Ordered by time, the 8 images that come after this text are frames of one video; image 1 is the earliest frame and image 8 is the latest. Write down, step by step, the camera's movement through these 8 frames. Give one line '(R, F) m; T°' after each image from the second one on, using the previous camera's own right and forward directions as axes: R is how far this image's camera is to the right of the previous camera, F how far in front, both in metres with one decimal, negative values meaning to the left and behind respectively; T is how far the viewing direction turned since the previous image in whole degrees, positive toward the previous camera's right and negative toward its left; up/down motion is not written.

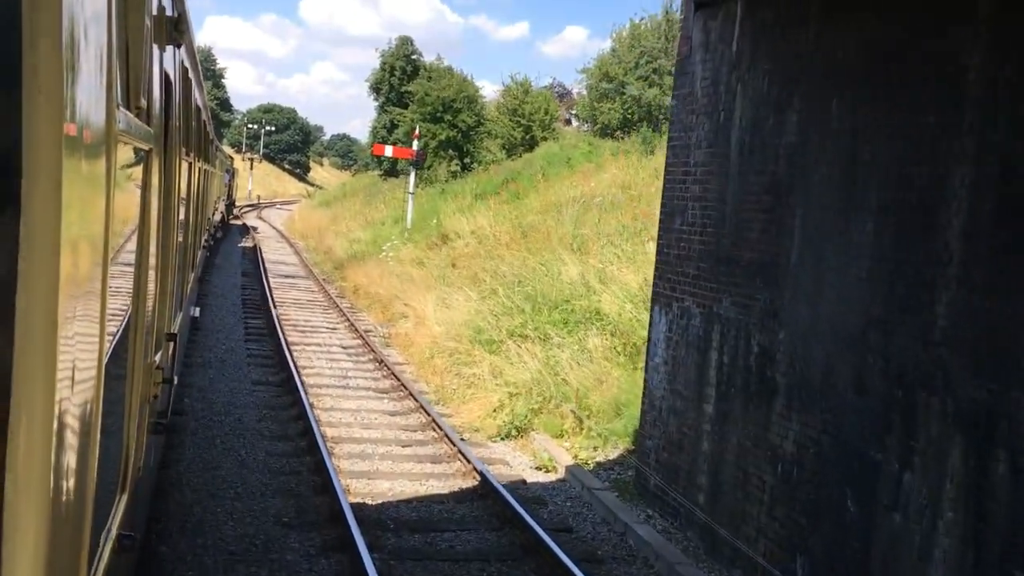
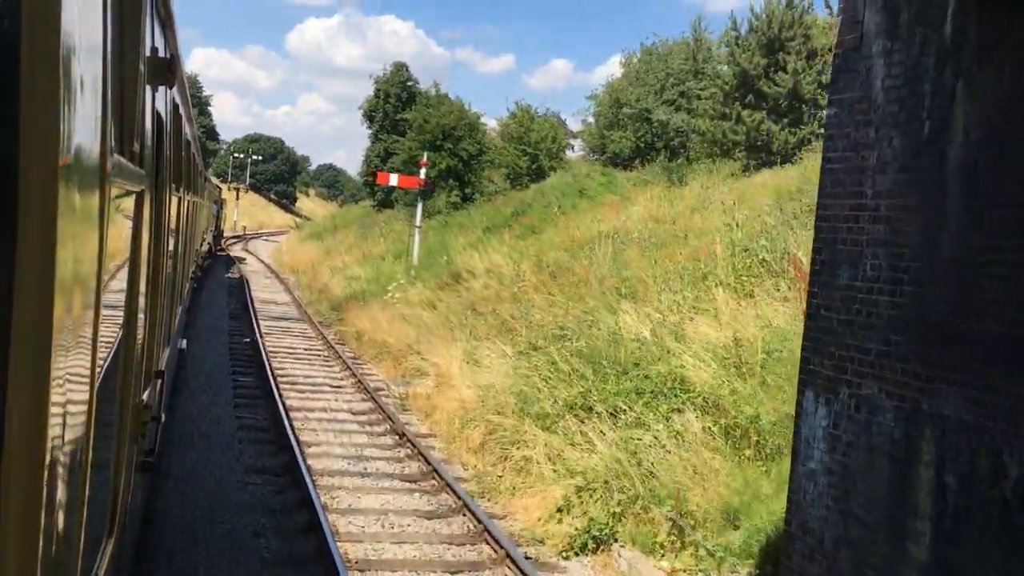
(-0.6, +2.0) m; +1°
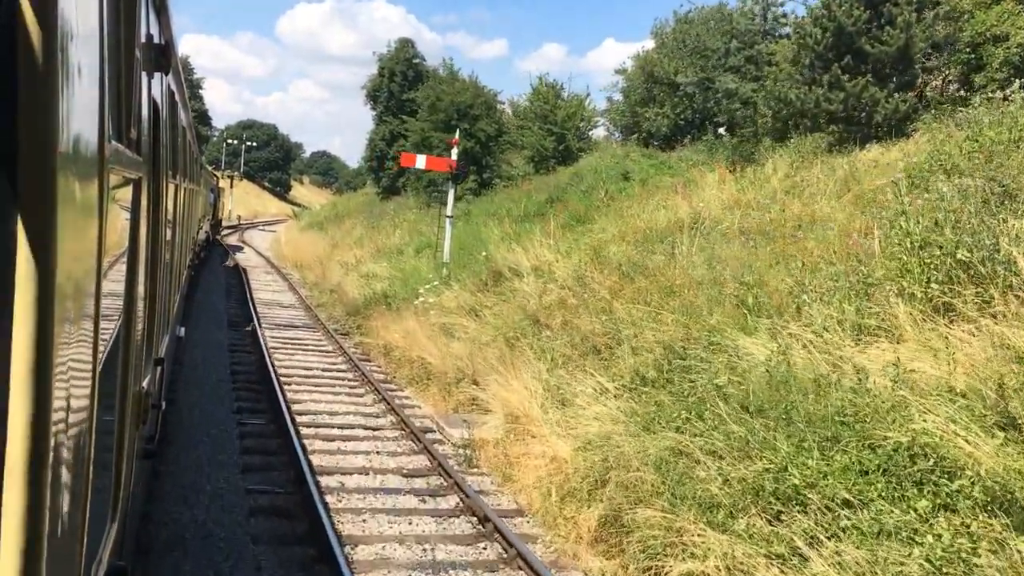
(-0.9, +2.7) m; 0°
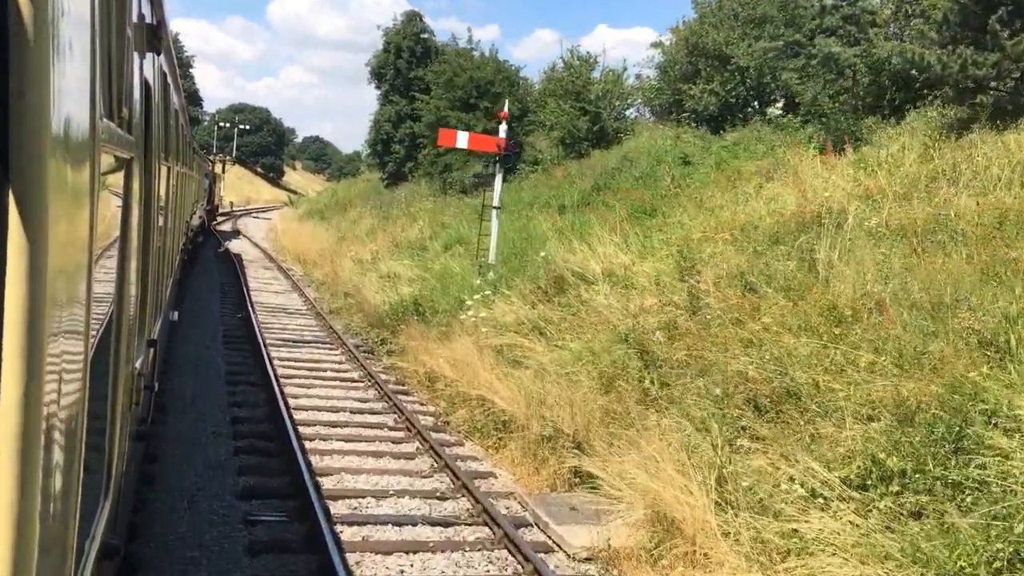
(-0.9, +2.9) m; 0°
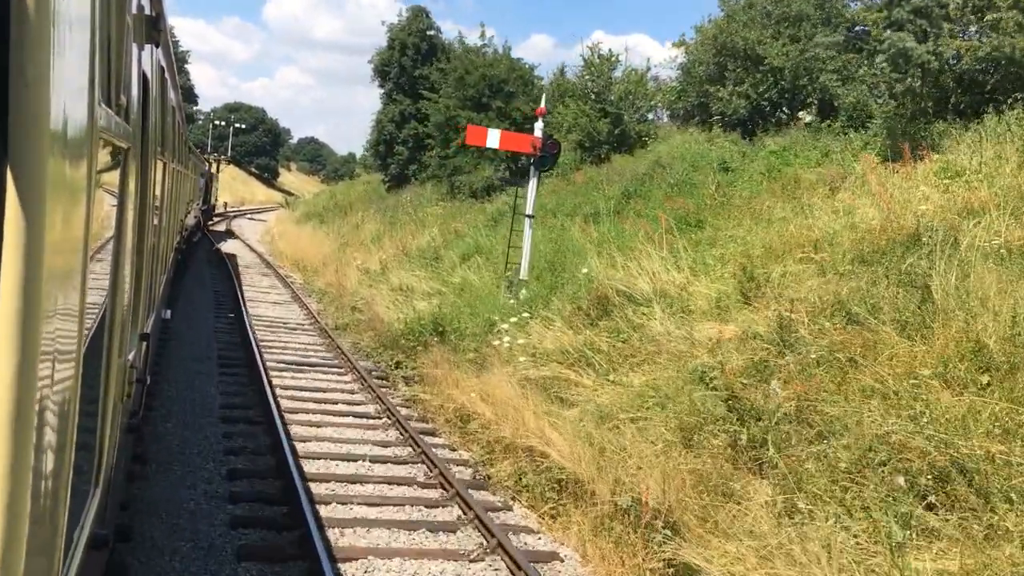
(-0.5, +1.5) m; 0°
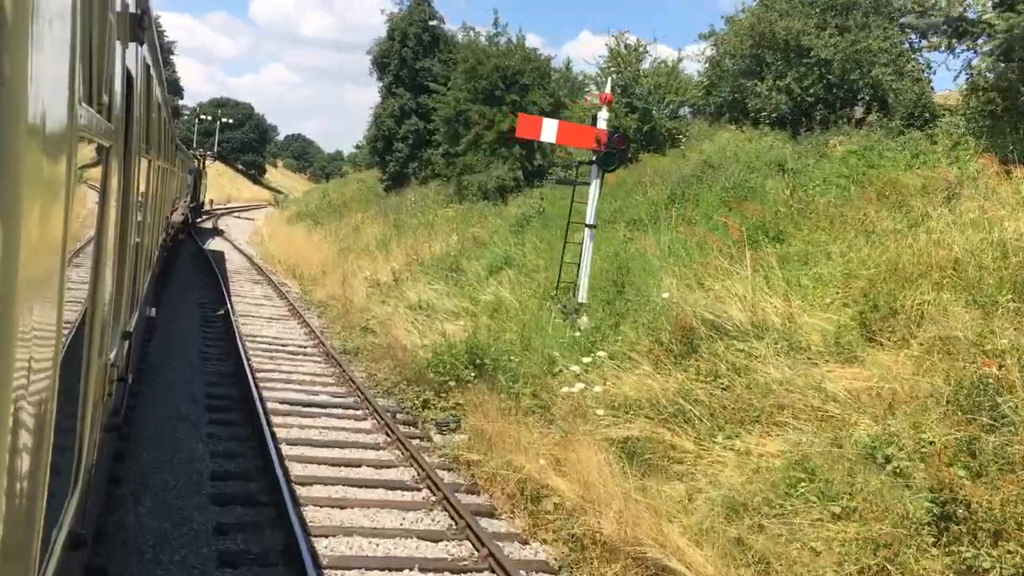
(-0.7, +2.1) m; +1°
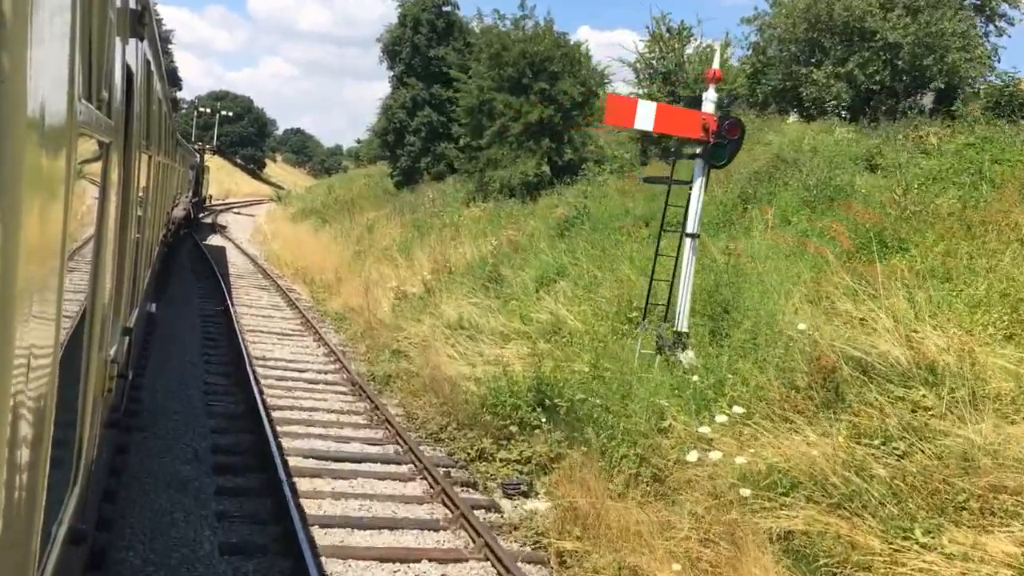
(-0.7, +1.9) m; 0°
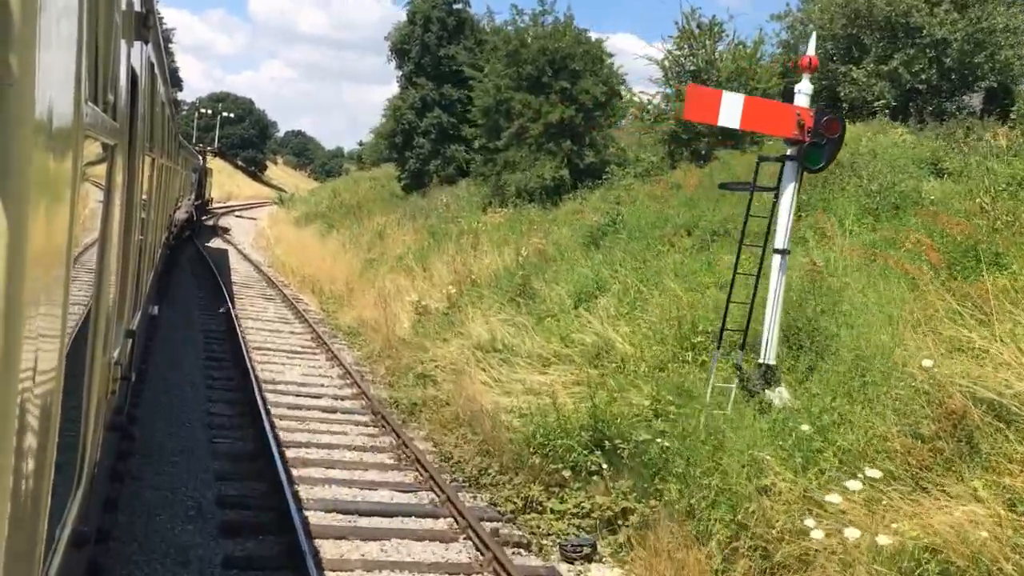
(-0.4, +1.1) m; 0°
